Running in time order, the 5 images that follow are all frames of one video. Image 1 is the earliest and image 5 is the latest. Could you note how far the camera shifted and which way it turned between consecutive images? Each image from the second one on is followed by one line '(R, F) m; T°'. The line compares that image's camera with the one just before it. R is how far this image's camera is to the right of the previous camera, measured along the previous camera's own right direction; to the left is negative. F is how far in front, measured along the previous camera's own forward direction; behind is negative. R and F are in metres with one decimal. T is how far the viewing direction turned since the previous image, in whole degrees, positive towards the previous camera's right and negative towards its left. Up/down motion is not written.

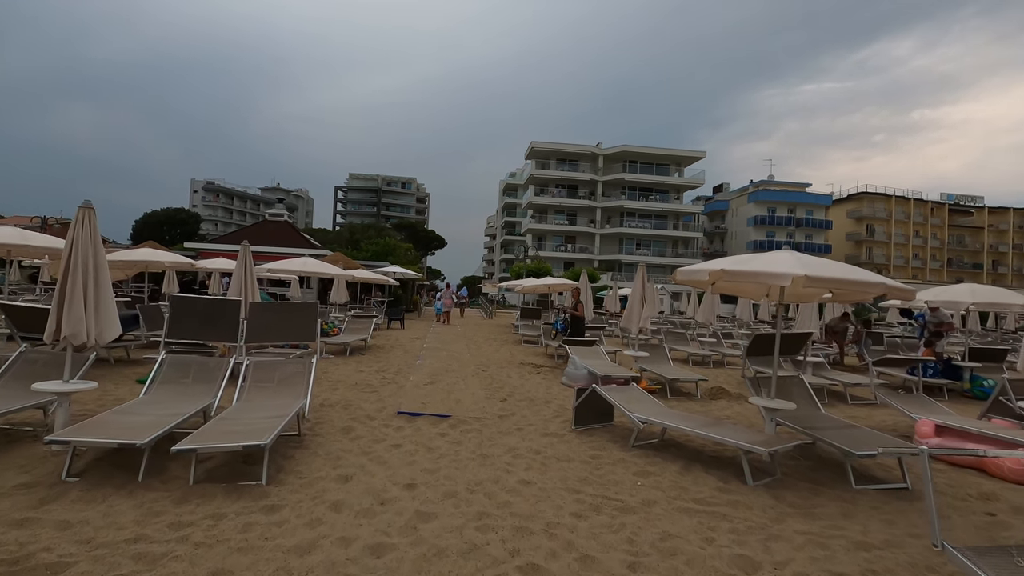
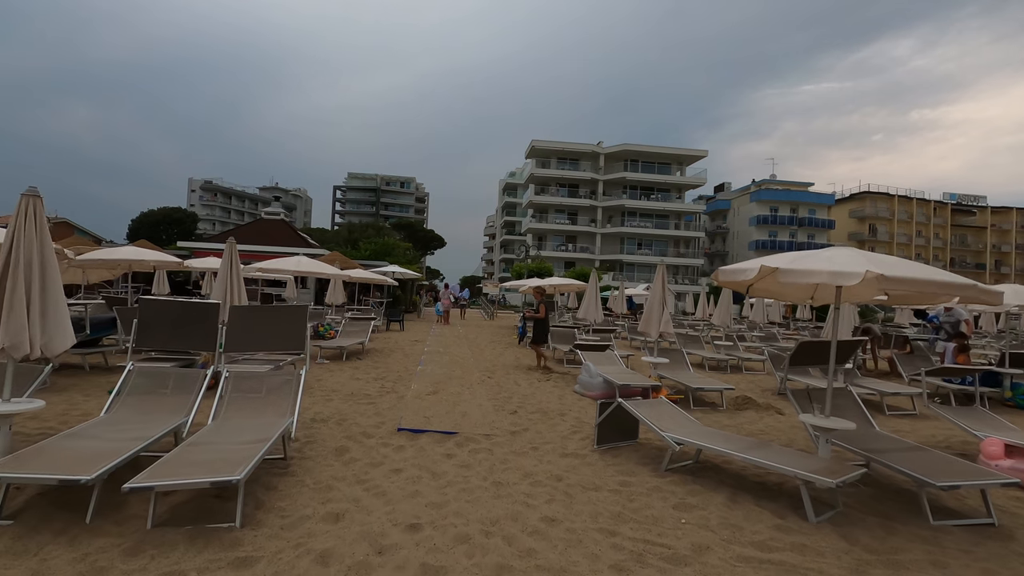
(-0.1, +0.6) m; 0°
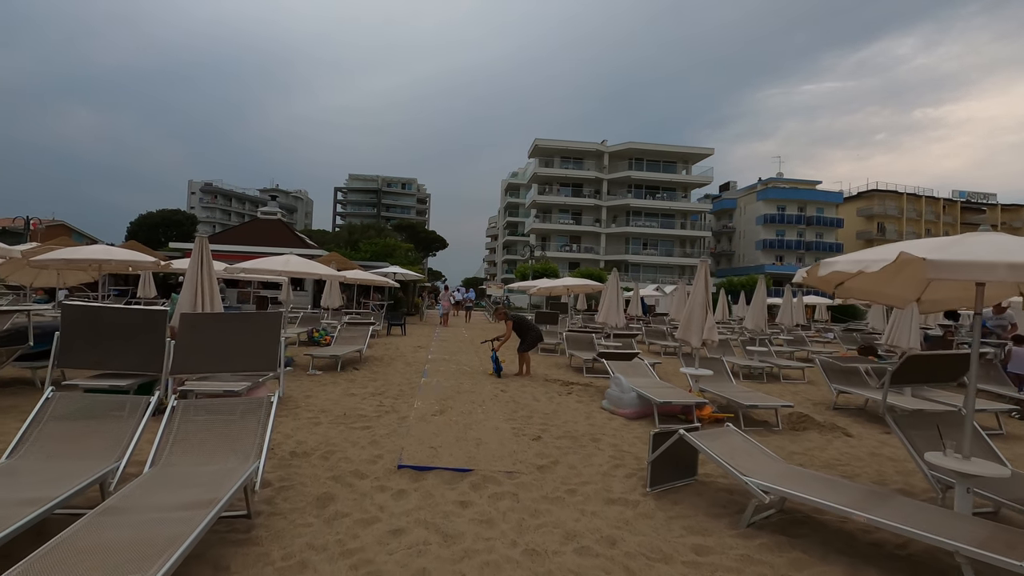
(-0.2, +1.0) m; 0°
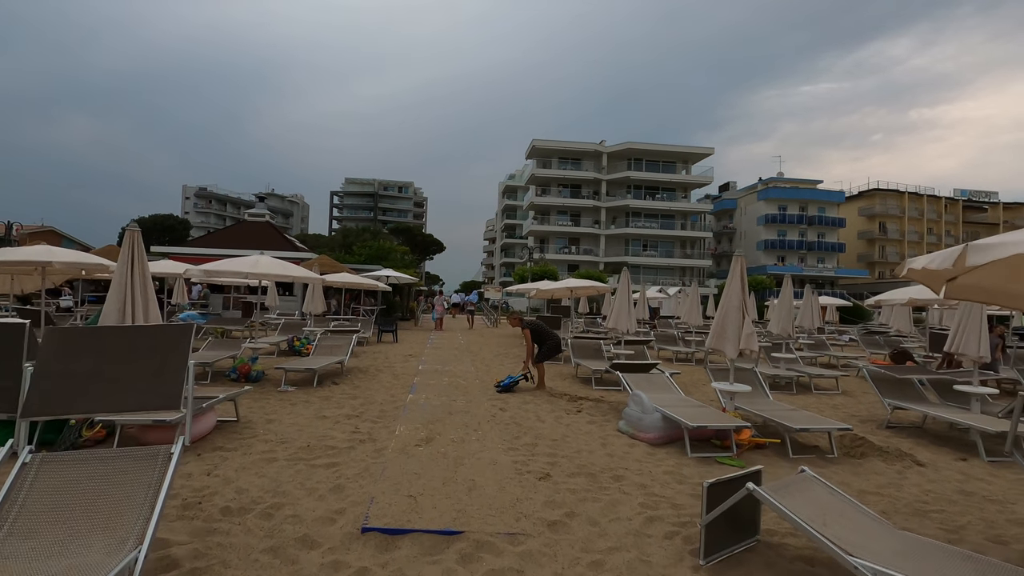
(0.0, +1.0) m; 0°
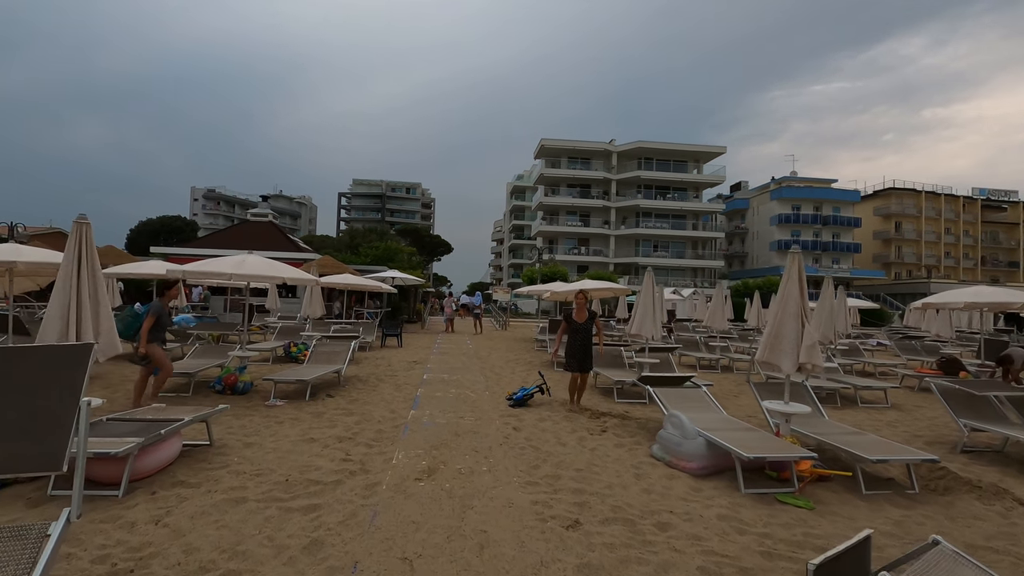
(-0.1, +0.8) m; -1°
